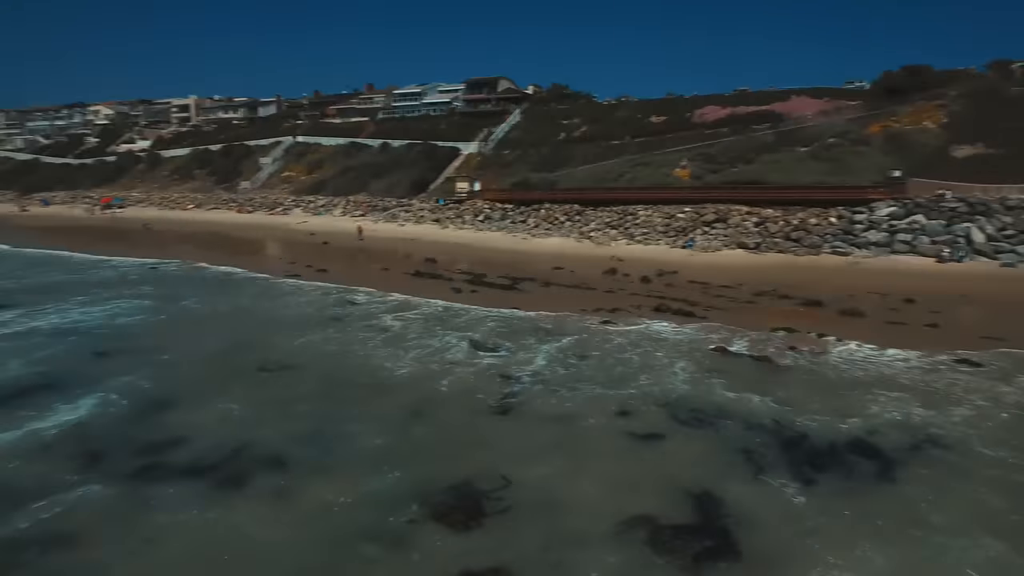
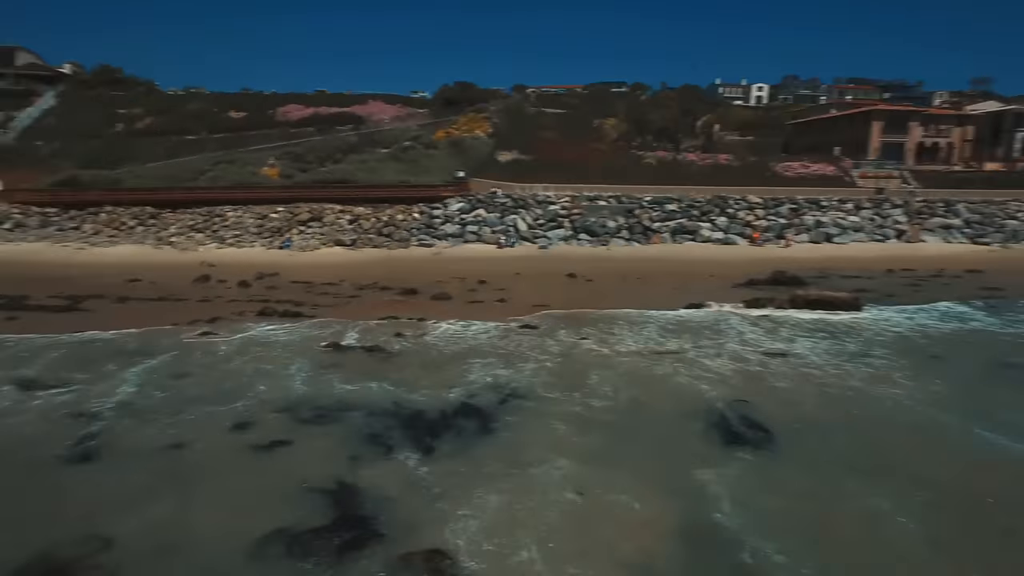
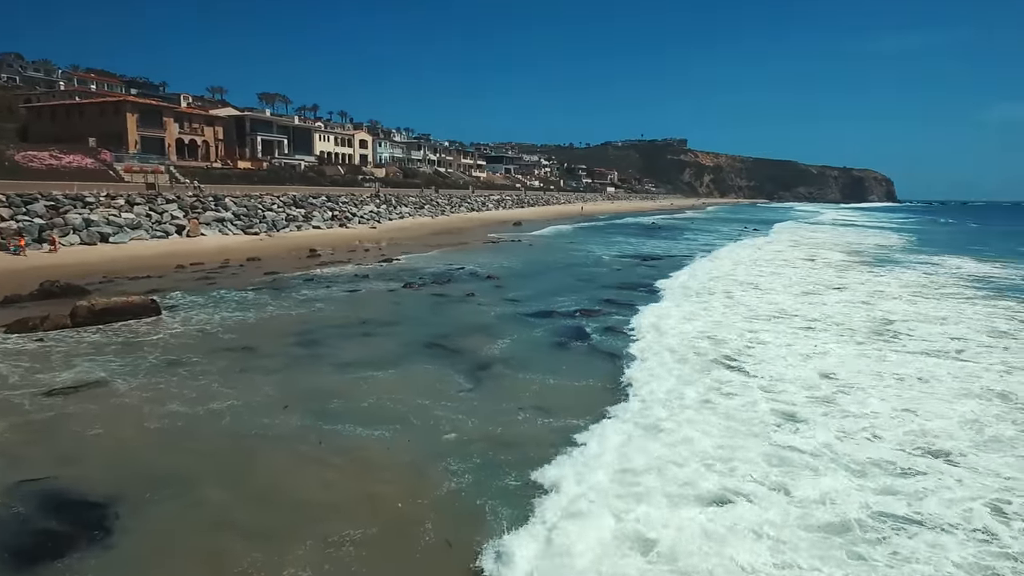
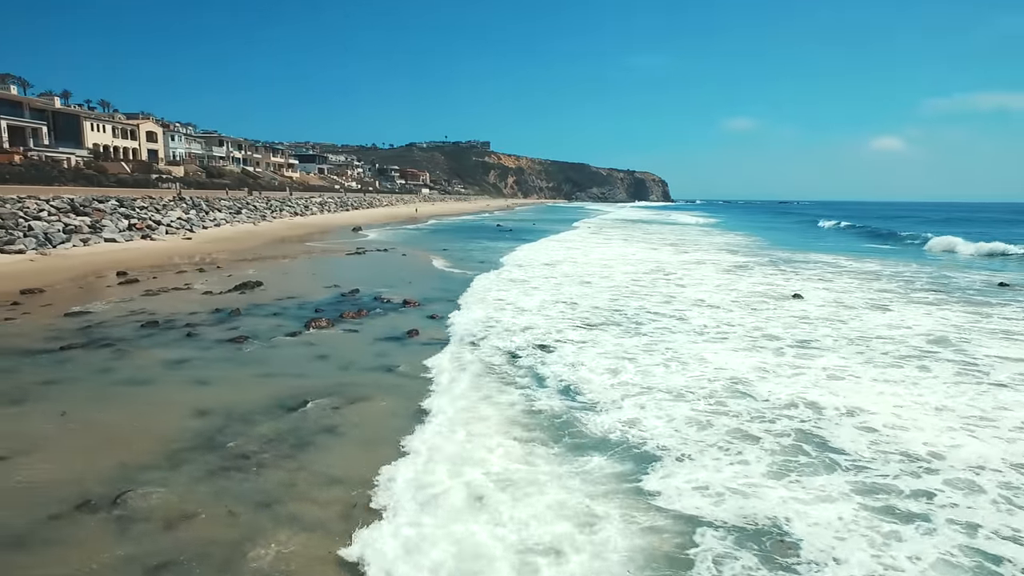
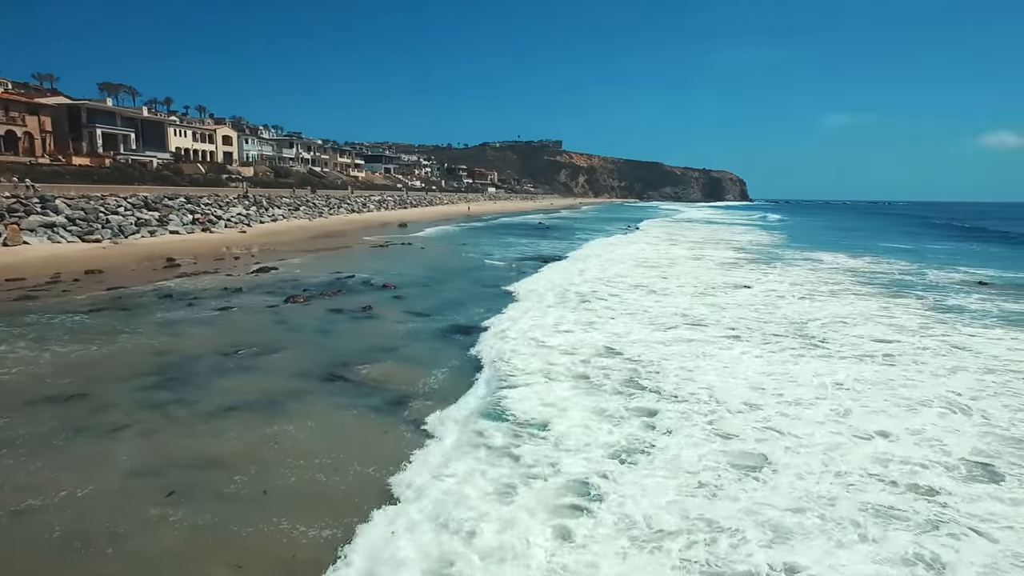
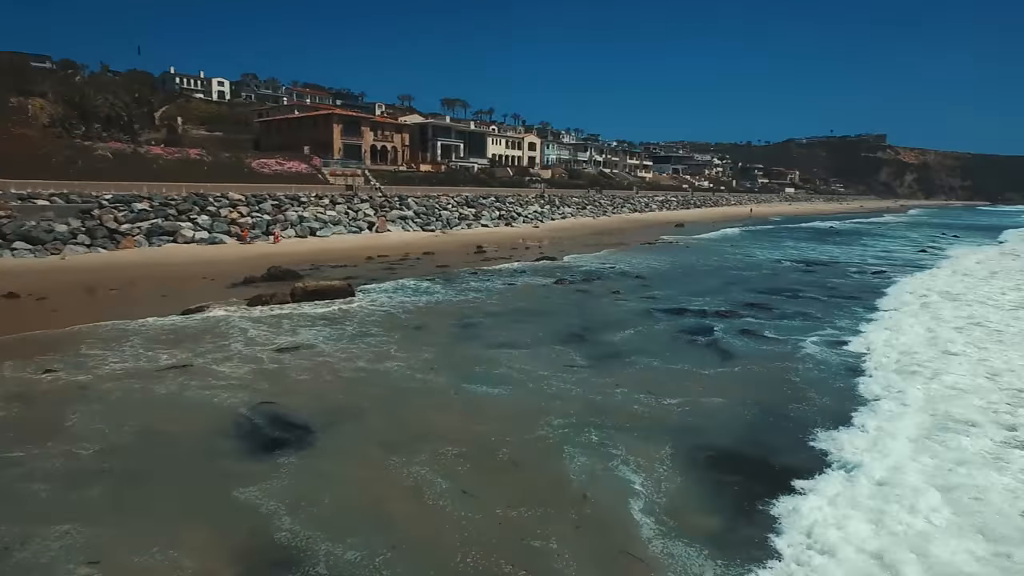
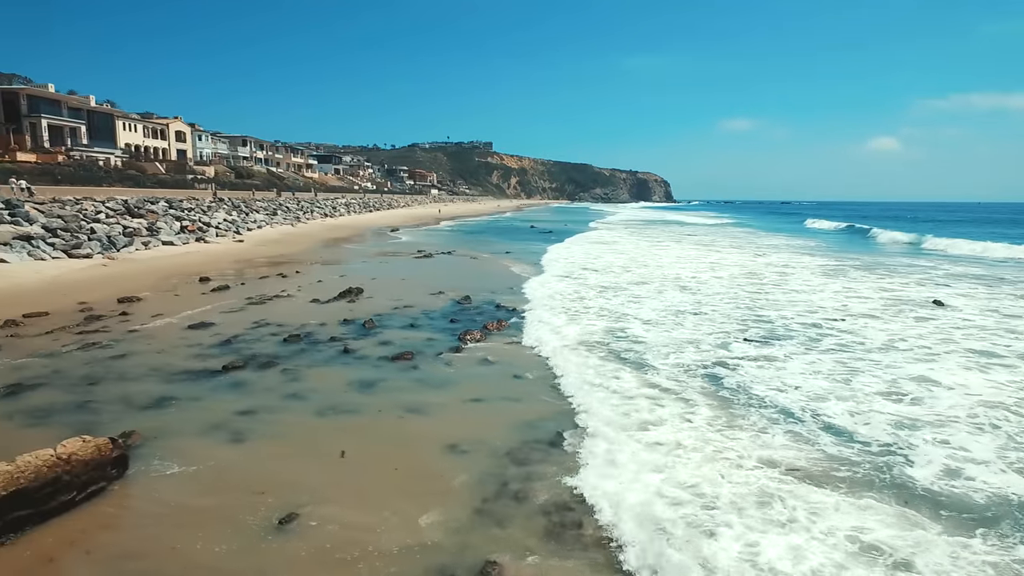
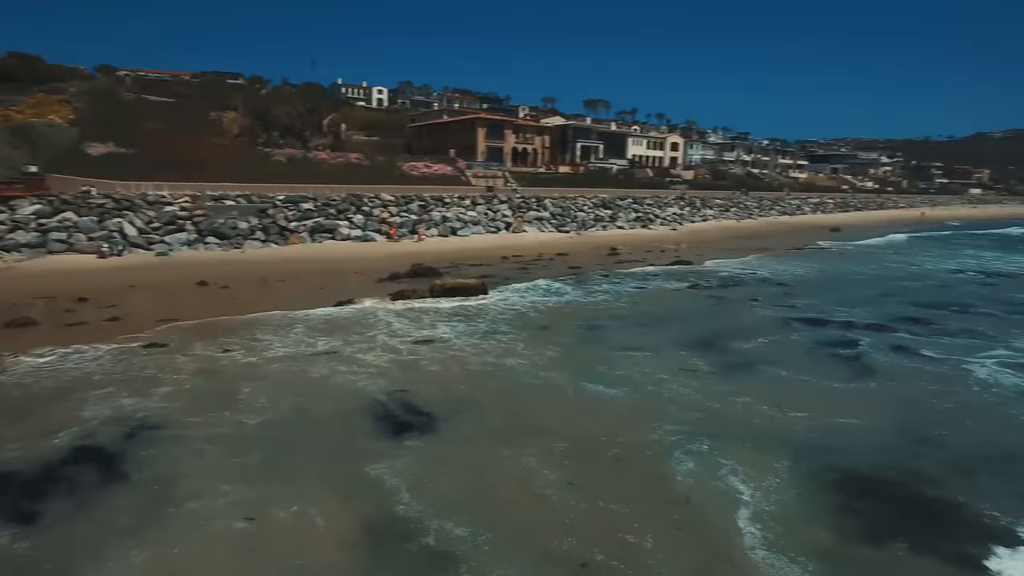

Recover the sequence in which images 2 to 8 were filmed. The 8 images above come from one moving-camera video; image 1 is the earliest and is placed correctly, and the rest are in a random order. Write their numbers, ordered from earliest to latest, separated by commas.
2, 8, 6, 3, 5, 4, 7
